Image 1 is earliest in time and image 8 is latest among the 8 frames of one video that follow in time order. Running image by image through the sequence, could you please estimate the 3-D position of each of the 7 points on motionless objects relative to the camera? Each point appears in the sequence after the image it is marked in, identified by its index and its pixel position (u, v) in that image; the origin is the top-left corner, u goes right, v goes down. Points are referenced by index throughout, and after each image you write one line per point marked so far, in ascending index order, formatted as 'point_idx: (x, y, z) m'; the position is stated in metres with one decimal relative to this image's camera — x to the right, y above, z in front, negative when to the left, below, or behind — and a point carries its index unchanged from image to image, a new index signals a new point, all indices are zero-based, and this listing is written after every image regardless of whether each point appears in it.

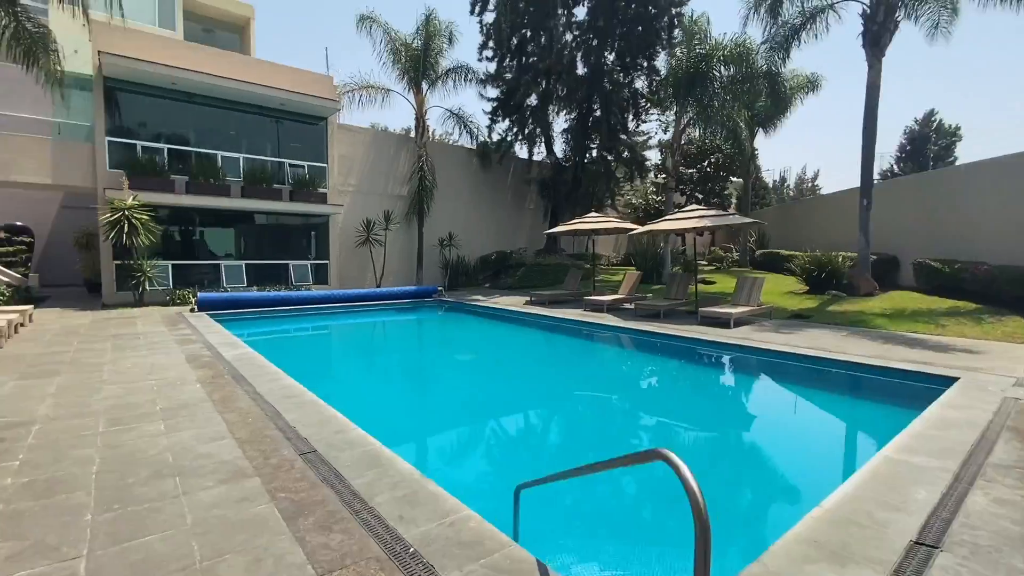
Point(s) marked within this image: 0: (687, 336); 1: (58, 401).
0: (+3.7, -0.9, +10.7) m
1: (-5.1, -1.2, +5.3) m
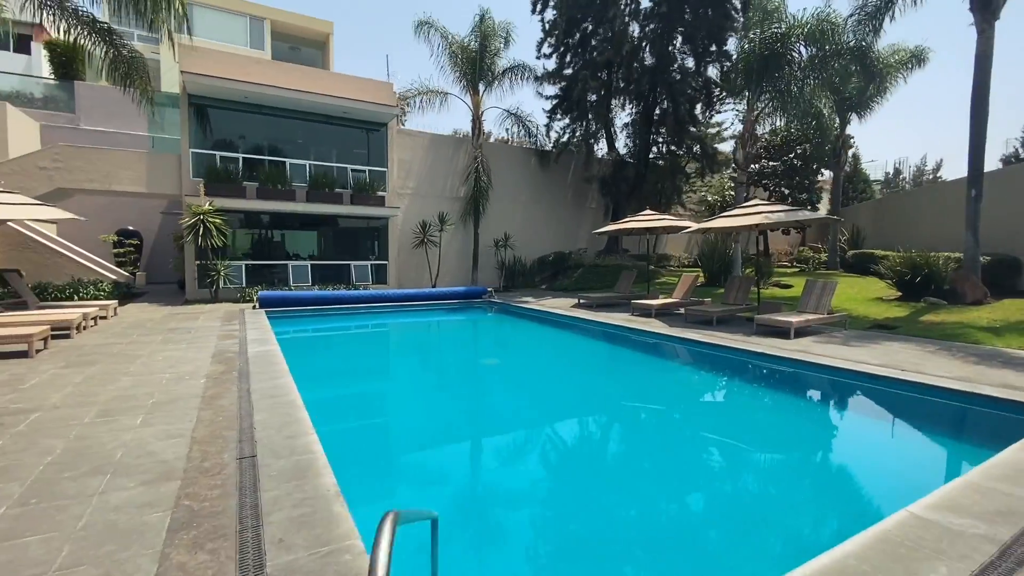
0: (+4.3, -1.0, +9.6) m
1: (-5.3, -1.2, +5.7) m
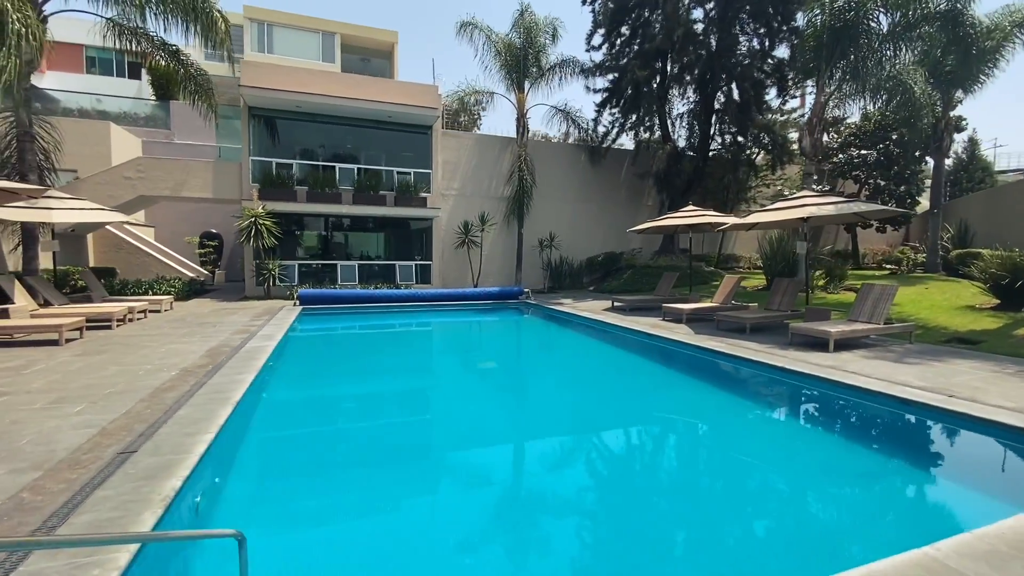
0: (+4.2, -1.1, +8.4) m
1: (-5.9, -1.1, +6.2) m
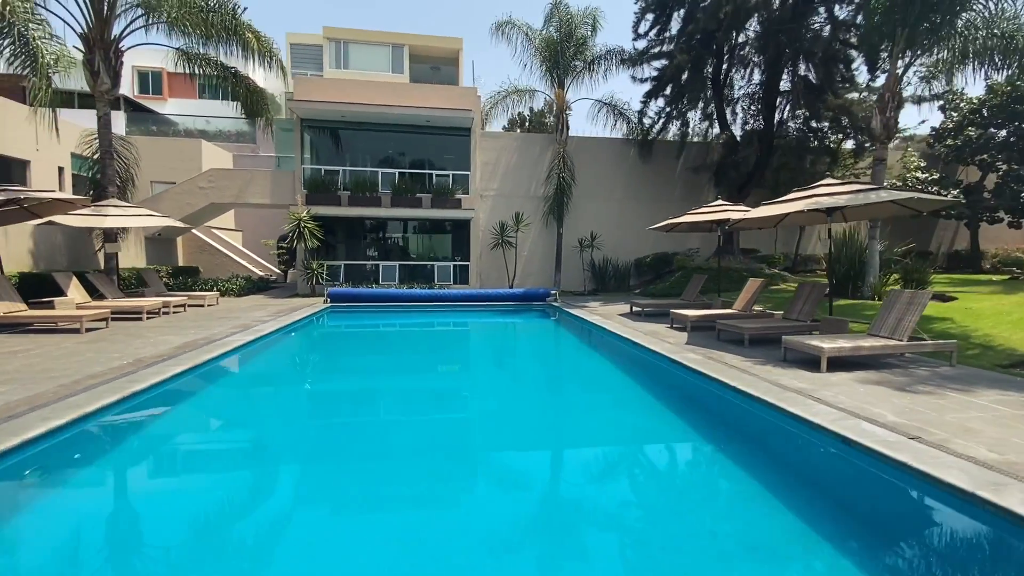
0: (+3.2, -1.2, +7.2) m
1: (-7.1, -1.1, +7.2) m
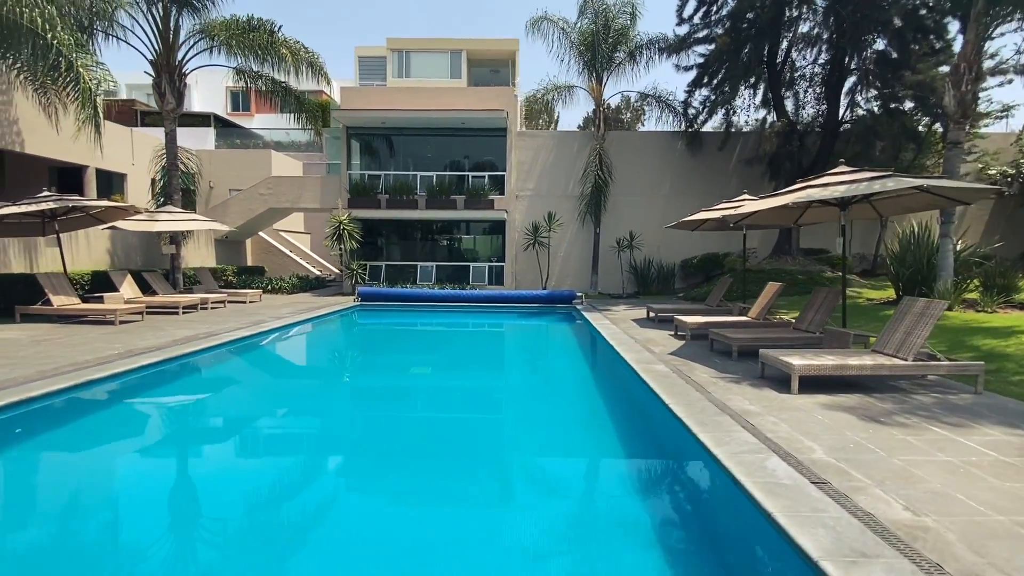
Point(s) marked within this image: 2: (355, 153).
0: (+2.3, -1.2, +6.4) m
1: (-7.8, -1.0, +8.2) m
2: (-6.4, +5.5, +19.9) m
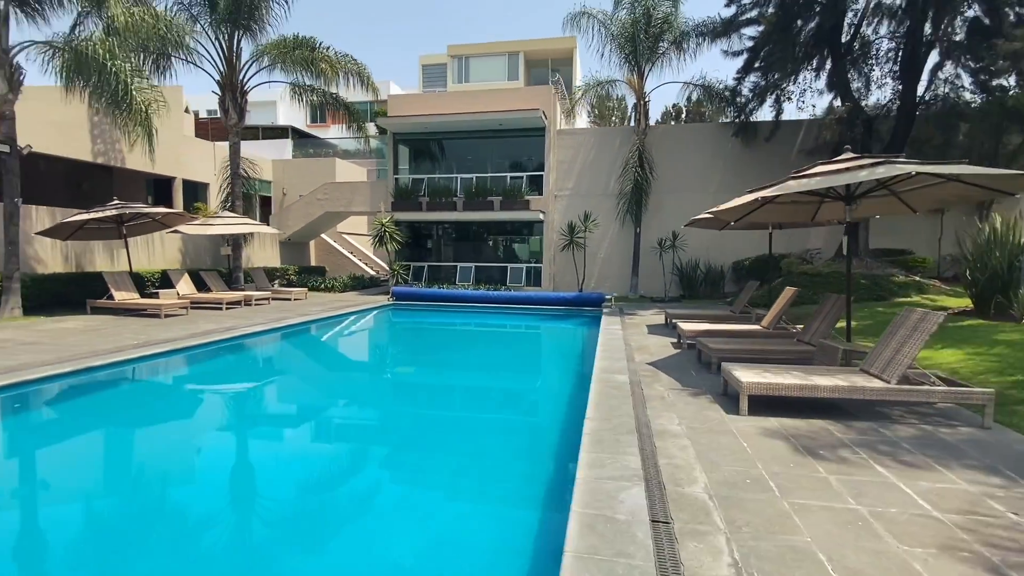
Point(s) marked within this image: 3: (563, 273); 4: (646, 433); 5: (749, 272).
0: (+1.5, -1.3, +5.9) m
1: (-8.1, -0.9, +9.4) m
2: (-4.7, +5.5, +20.6) m
3: (+2.1, +0.6, +19.5) m
4: (+1.3, -1.4, +4.5) m
5: (+8.3, +0.6, +17.0) m
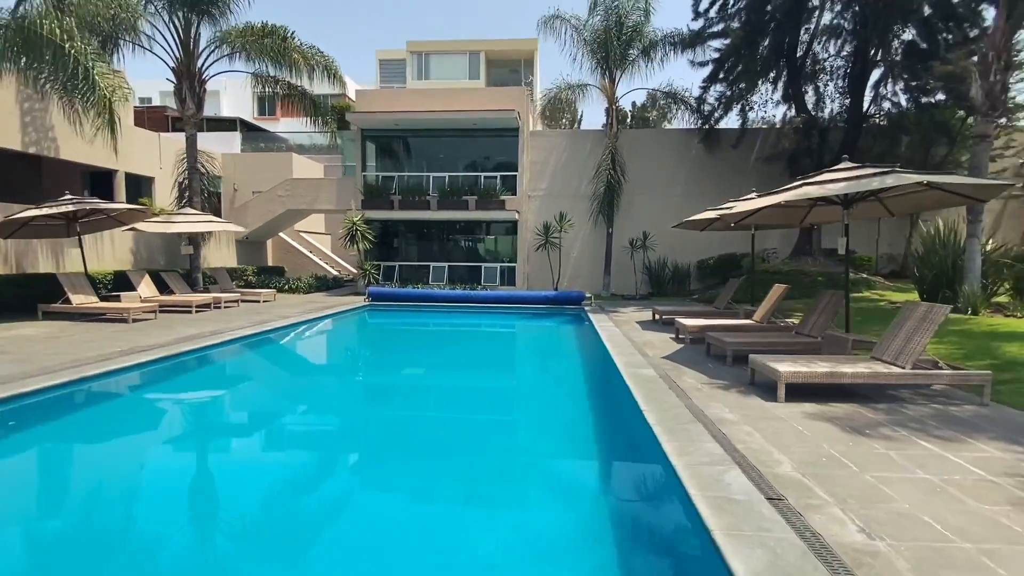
0: (+2.1, -1.3, +6.2) m
1: (-7.9, -1.0, +8.5) m
2: (-5.9, +5.5, +20.1) m
3: (+1.0, +0.6, +19.8) m
4: (+2.0, -1.3, +4.9) m
5: (+7.5, +0.7, +18.1) m
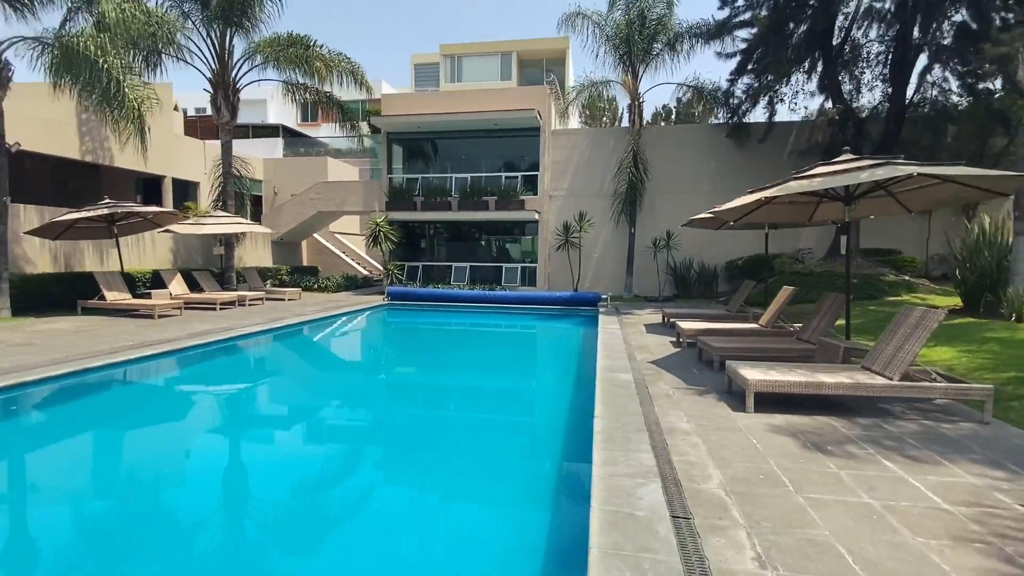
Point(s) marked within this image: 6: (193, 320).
0: (+1.6, -1.3, +5.9) m
1: (-8.1, -0.9, +9.2) m
2: (-5.0, +5.5, +20.5) m
3: (+1.9, +0.6, +19.5) m
4: (+1.4, -1.4, +4.6) m
5: (+8.2, +0.6, +17.2) m
6: (-7.5, -0.8, +11.3) m
